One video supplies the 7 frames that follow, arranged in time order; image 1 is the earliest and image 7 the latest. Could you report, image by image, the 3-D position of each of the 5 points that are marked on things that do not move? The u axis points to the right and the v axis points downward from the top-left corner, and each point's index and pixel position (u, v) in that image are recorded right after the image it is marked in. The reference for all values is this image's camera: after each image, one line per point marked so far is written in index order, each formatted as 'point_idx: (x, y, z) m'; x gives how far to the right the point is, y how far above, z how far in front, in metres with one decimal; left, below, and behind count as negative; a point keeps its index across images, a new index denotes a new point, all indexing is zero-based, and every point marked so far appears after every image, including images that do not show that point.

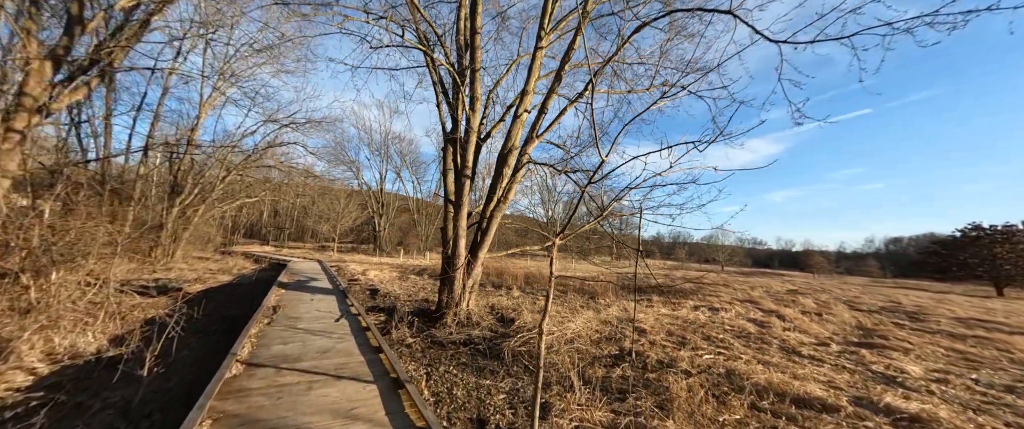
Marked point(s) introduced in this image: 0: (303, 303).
0: (-3.7, -1.6, +5.9) m
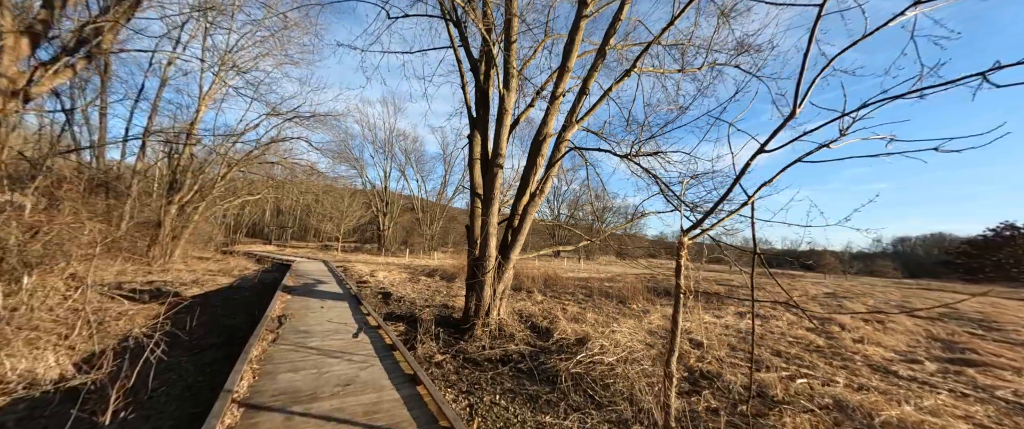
0: (-3.1, -1.5, +5.1) m
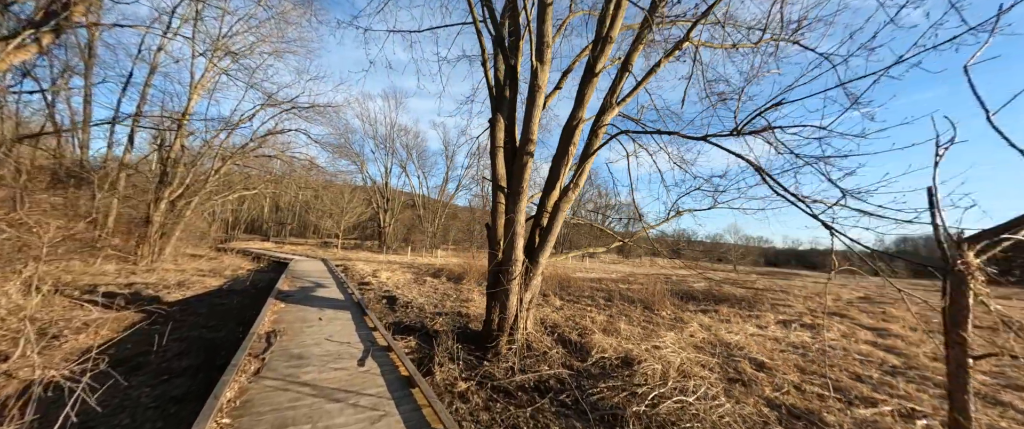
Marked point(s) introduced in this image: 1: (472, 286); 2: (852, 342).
0: (-2.7, -1.5, +4.3) m
1: (-1.3, -2.4, +11.1) m
2: (+6.5, -2.4, +6.2) m
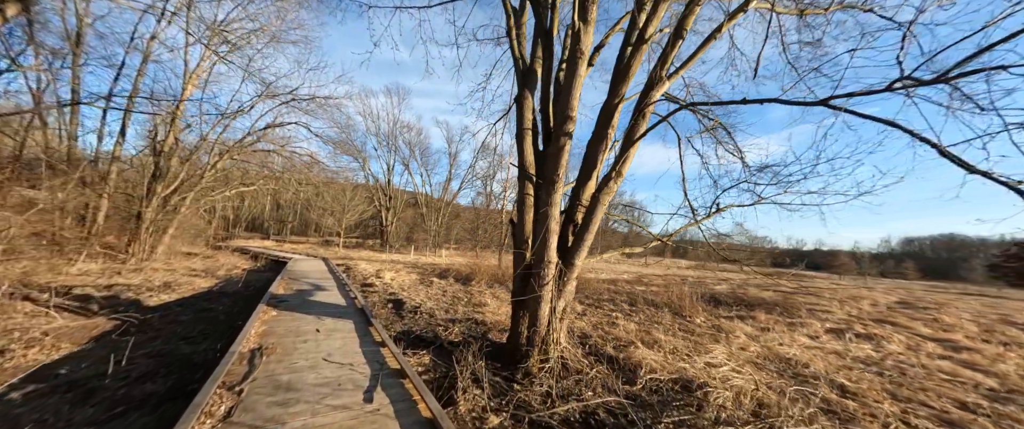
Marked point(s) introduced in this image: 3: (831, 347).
0: (-2.3, -1.4, +3.5) m
1: (-0.9, -2.3, +10.3) m
2: (+6.9, -2.4, +5.4) m
3: (+5.6, -2.3, +5.7) m
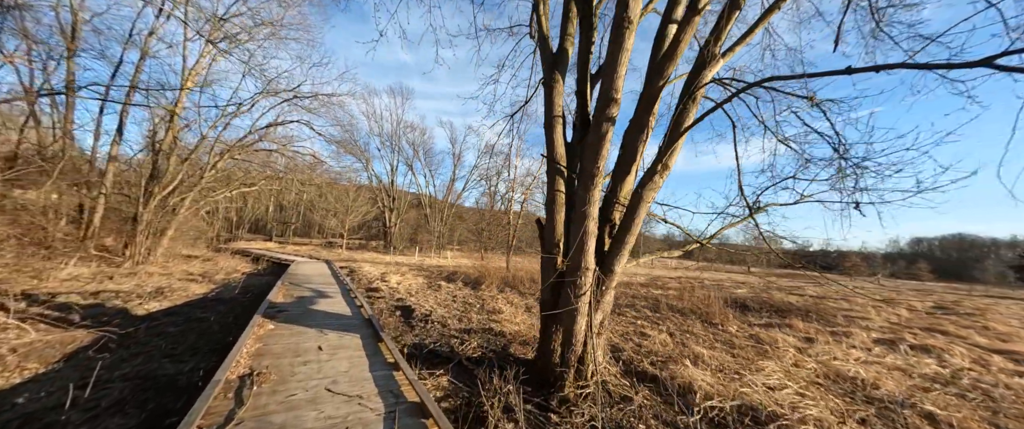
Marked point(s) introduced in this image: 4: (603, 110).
0: (-1.9, -1.4, +3.0) m
1: (-0.5, -2.4, +9.8) m
2: (+7.2, -2.3, +4.8) m
3: (+5.9, -2.3, +5.1) m
4: (+0.9, +1.0, +3.2) m
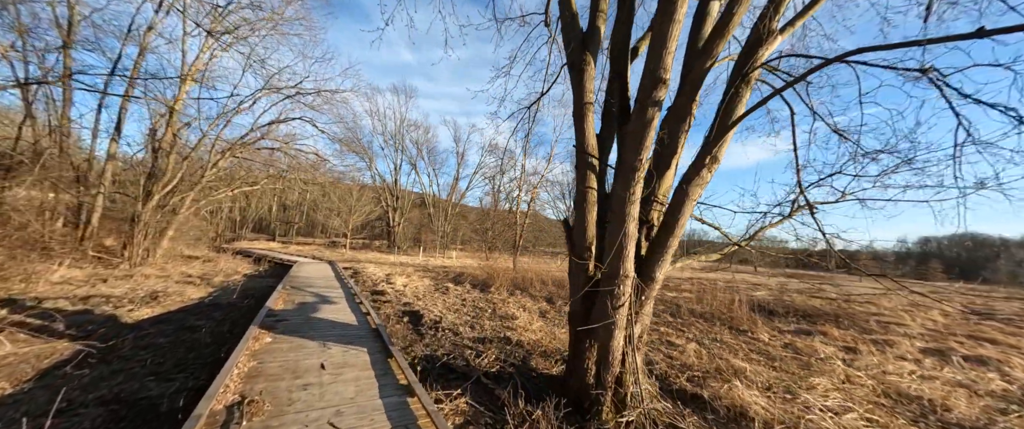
0: (-1.7, -1.4, +2.6) m
1: (-0.2, -2.3, +9.4) m
2: (+7.5, -2.3, +4.4) m
3: (+6.2, -2.3, +4.6) m
4: (+1.2, +1.0, +2.8) m
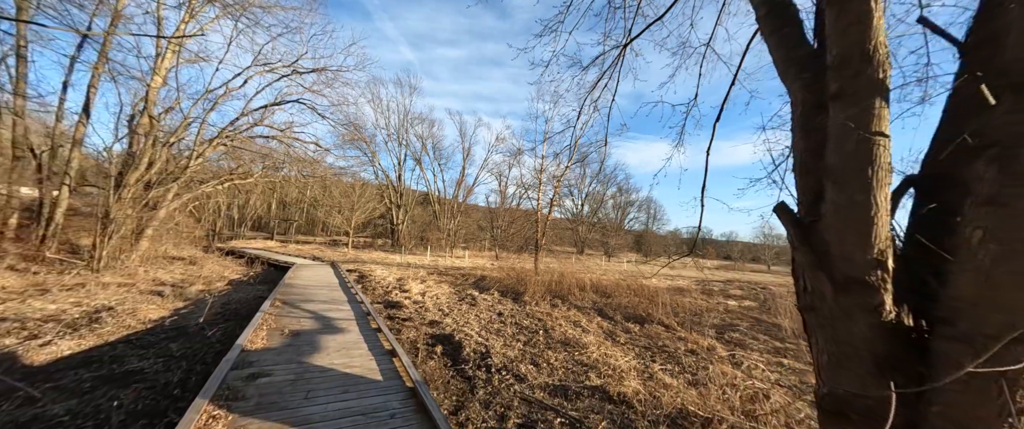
0: (-0.6, -1.3, +0.9) m
1: (+0.8, -2.2, +7.6) m
2: (+8.5, -2.2, +2.6) m
3: (+7.2, -2.2, +2.9) m
4: (+2.2, +1.1, +1.0) m
